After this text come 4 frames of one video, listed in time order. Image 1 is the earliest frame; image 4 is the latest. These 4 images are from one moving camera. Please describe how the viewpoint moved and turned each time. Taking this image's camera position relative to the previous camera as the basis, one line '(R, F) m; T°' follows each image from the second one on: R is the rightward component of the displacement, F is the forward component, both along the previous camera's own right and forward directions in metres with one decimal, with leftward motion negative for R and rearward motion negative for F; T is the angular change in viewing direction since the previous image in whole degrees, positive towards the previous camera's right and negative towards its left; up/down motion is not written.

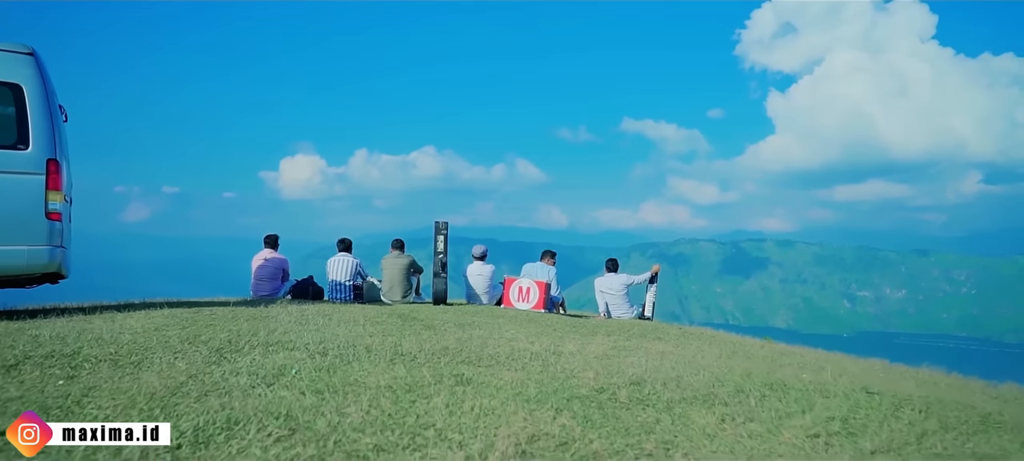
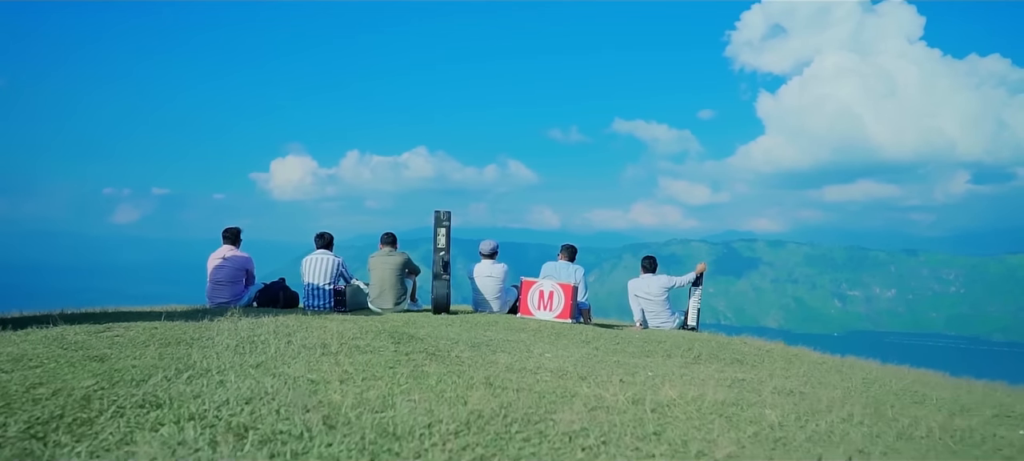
(-0.5, +3.2) m; +1°
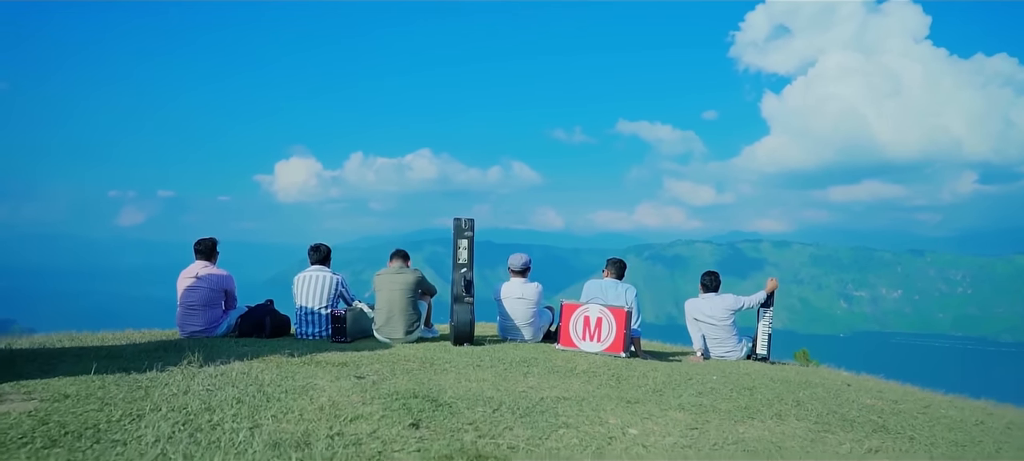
(-0.5, +2.5) m; 0°
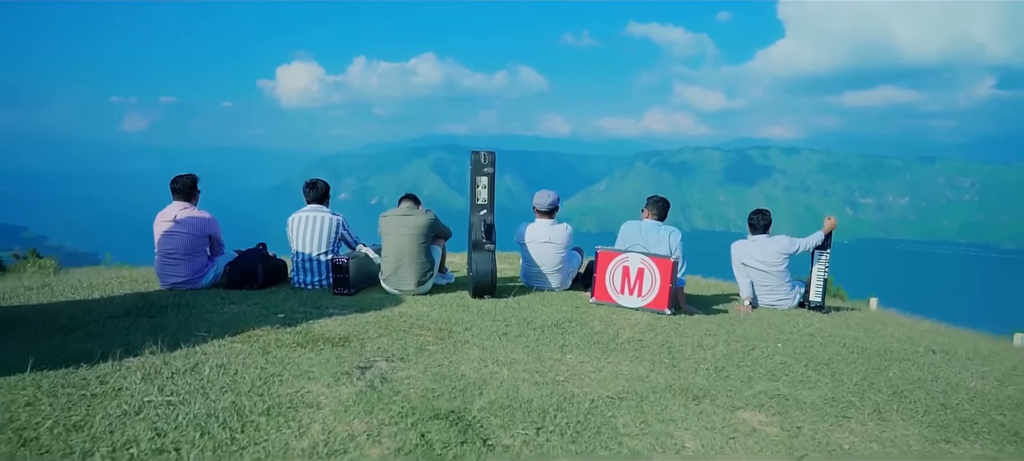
(-0.3, +1.6) m; -1°
